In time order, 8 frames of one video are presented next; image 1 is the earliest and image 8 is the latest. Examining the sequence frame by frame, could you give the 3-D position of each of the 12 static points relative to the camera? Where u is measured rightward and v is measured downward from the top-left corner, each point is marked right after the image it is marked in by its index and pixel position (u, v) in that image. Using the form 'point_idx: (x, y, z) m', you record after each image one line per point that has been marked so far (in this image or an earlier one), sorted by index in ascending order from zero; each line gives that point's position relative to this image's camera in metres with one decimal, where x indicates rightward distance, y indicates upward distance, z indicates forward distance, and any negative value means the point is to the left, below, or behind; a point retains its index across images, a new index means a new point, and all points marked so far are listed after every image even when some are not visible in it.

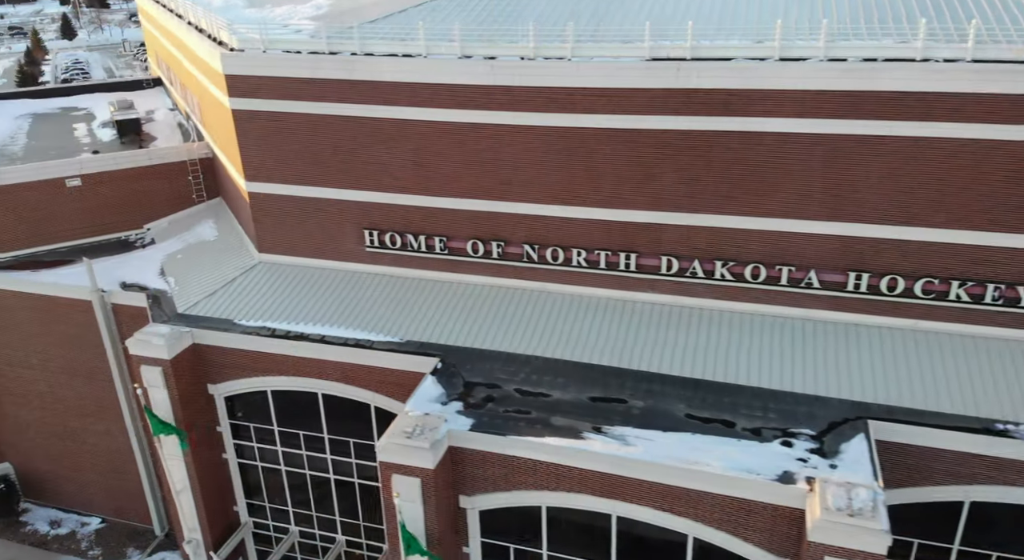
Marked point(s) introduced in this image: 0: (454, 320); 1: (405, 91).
0: (-1.6, -1.0, +19.5) m
1: (-2.7, +4.7, +18.9) m
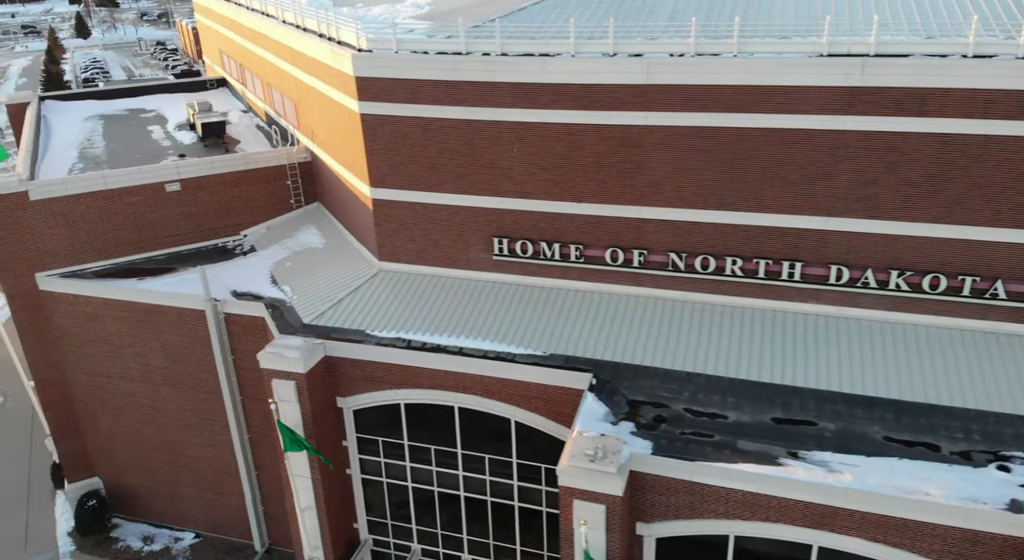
0: (+2.0, -1.2, +18.5) m
1: (+0.9, +4.5, +18.0) m
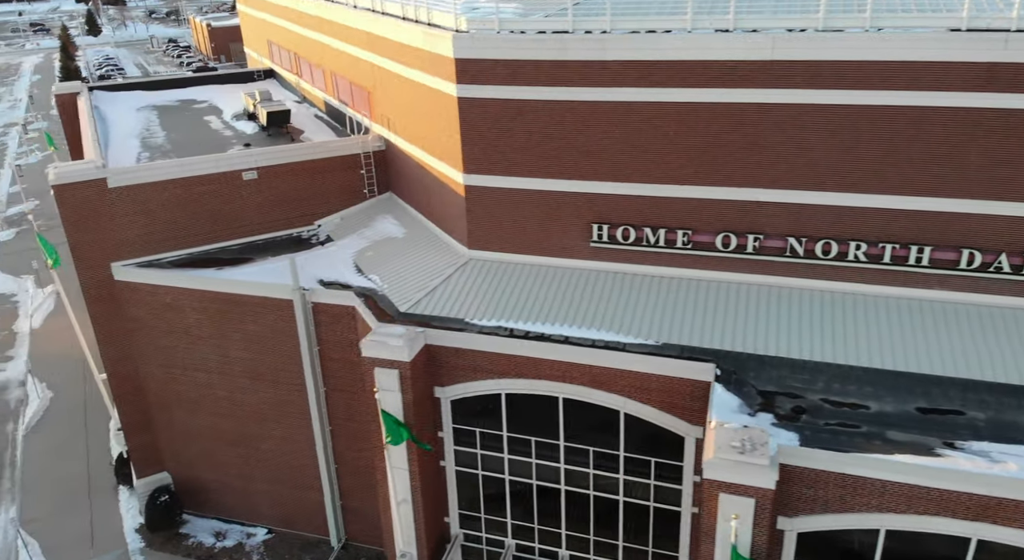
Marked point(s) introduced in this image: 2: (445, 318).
0: (+4.6, -0.9, +18.0) m
1: (+3.5, +4.8, +17.4) m
2: (-1.7, -0.9, +19.0) m
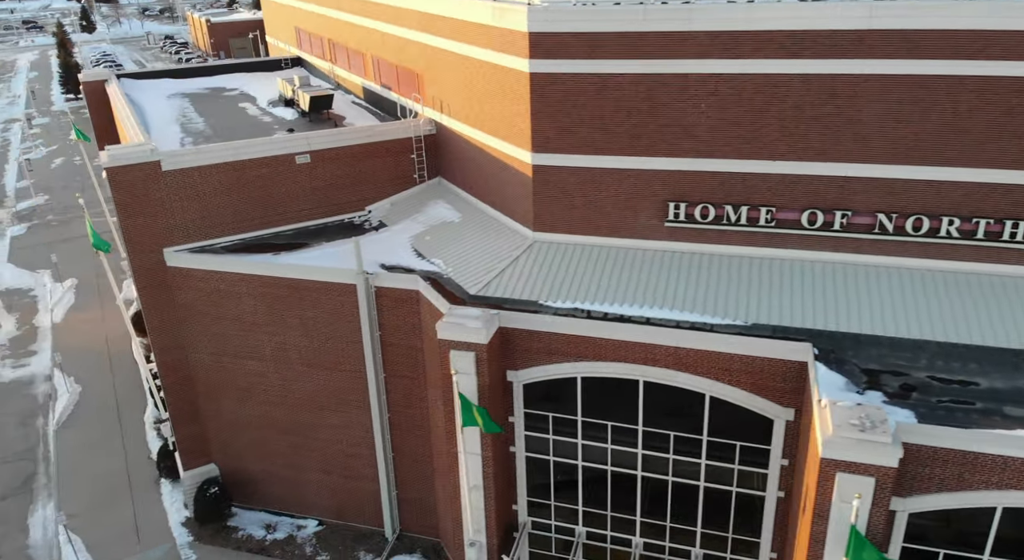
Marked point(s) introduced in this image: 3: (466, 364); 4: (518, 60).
0: (+6.4, -0.4, +17.5) m
1: (+5.3, +5.2, +16.9) m
2: (+0.2, -0.5, +18.5) m
3: (-1.1, -2.0, +17.6) m
4: (+0.2, +5.4, +19.0) m
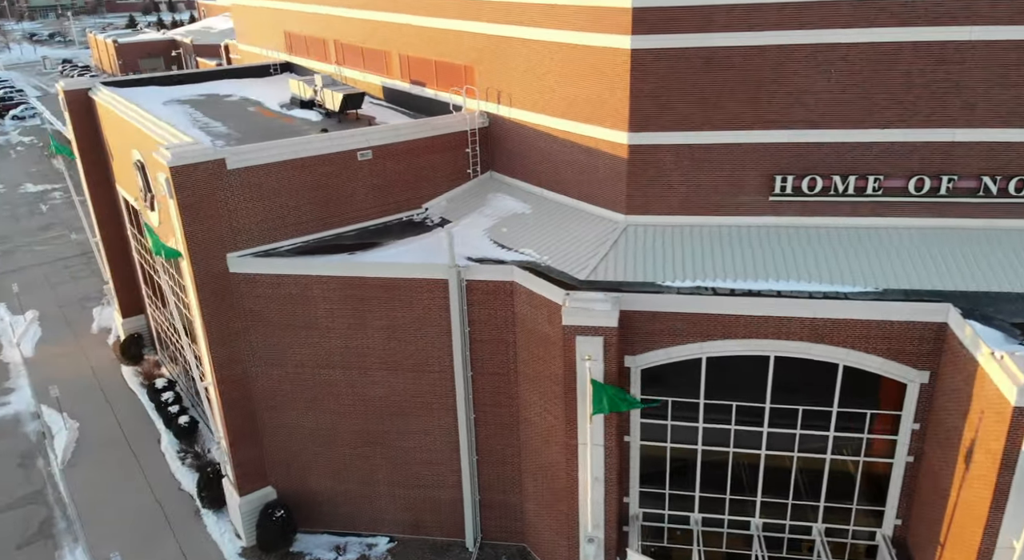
0: (+9.3, +0.4, +17.8) m
1: (+7.8, +6.0, +17.2) m
2: (+2.9, -0.1, +18.0) m
3: (+1.9, -1.6, +17.0) m
4: (+2.5, +5.8, +18.7) m
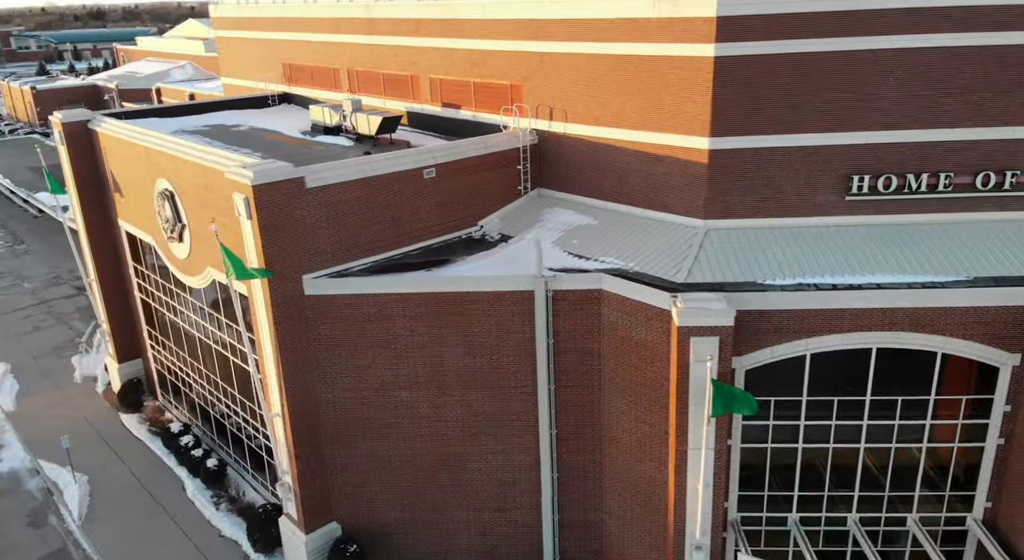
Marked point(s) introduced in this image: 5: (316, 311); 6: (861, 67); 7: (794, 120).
0: (+11.6, +0.6, +18.7) m
1: (+10.0, +6.2, +18.2) m
2: (+5.3, -0.1, +18.3) m
3: (+4.5, -1.6, +17.1) m
4: (+4.6, +5.8, +19.2) m
5: (-5.0, -0.8, +19.8) m
6: (+8.5, +5.1, +18.8) m
7: (+7.1, +4.0, +19.4) m
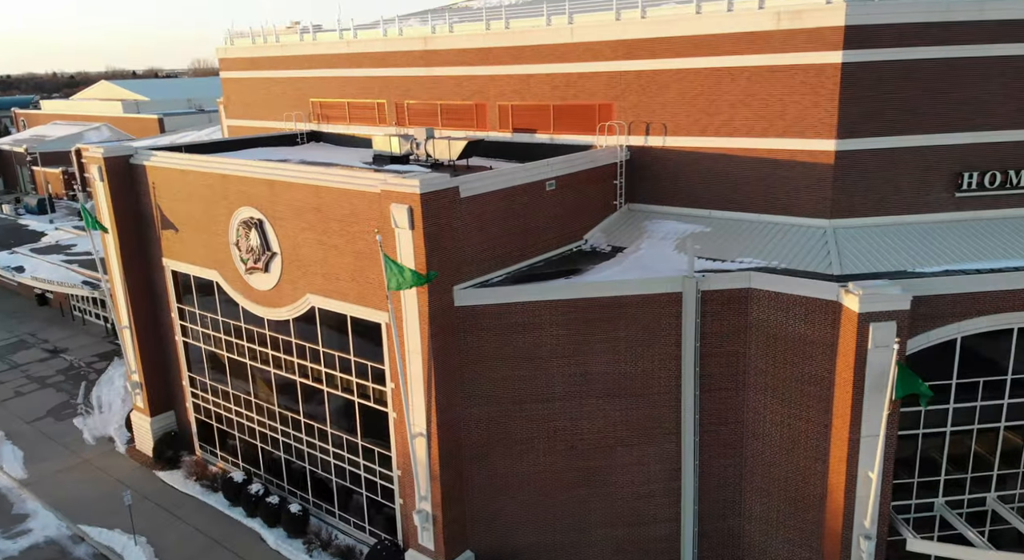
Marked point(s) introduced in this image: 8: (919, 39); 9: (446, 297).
0: (+15.4, +1.1, +20.4) m
1: (+13.6, +6.6, +20.1) m
2: (+9.3, +0.2, +19.1) m
3: (+8.7, -1.3, +17.7) m
4: (+8.2, +5.9, +20.3) m
5: (-1.0, -1.1, +19.3) m
6: (+12.1, +5.5, +20.4) m
7: (+10.7, +4.2, +20.7) m
8: (+10.5, +6.2, +20.0) m
9: (-1.5, -0.4, +18.8) m
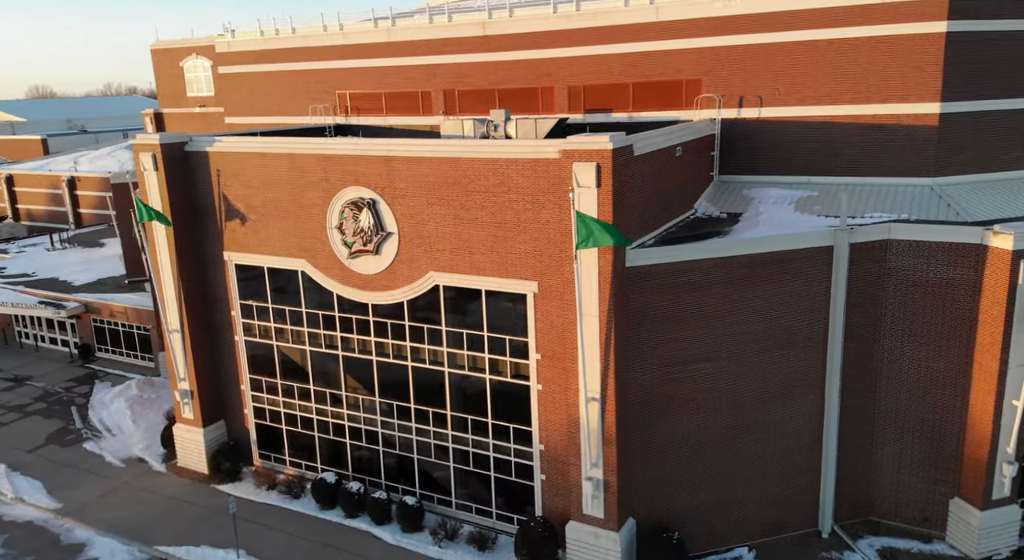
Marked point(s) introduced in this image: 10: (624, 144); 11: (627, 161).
0: (+19.3, +2.8, +23.2) m
1: (+17.3, +8.3, +22.8) m
2: (+13.5, +1.7, +20.9) m
3: (+13.2, +0.3, +19.4) m
4: (+11.9, +7.3, +22.1) m
5: (+3.3, -0.1, +19.4) m
6: (+15.8, +7.0, +22.8) m
7: (+14.4, +5.7, +22.8) m
8: (+14.2, +7.7, +22.2) m
9: (+2.9, +0.6, +18.9) m
10: (+2.8, +3.3, +18.4) m
11: (+2.9, +2.9, +18.6) m
